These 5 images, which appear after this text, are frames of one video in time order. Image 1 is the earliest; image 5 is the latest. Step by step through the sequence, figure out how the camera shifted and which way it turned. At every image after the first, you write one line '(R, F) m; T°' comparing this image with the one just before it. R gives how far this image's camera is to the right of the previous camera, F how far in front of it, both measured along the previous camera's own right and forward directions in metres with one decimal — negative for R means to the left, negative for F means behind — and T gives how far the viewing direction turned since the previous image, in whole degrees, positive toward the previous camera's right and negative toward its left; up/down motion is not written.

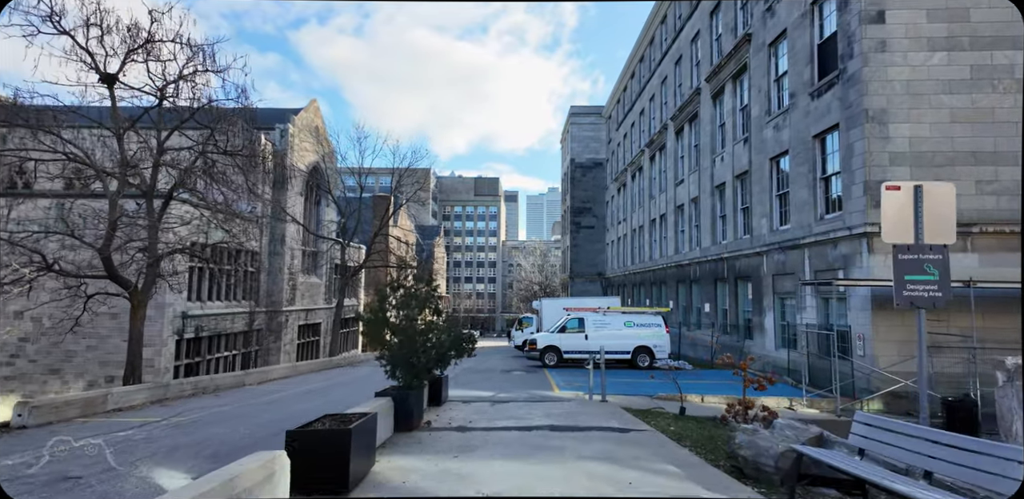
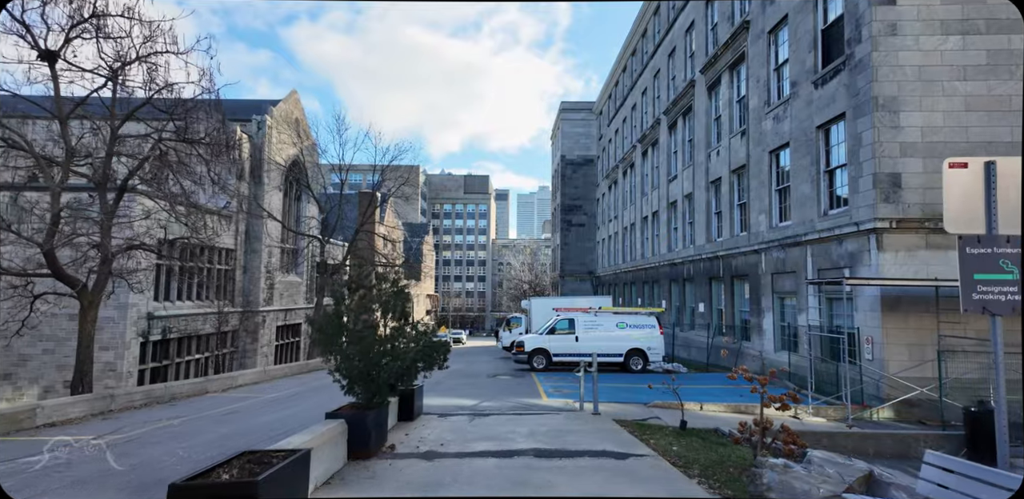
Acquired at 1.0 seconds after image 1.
(+0.1, +1.0) m; +1°
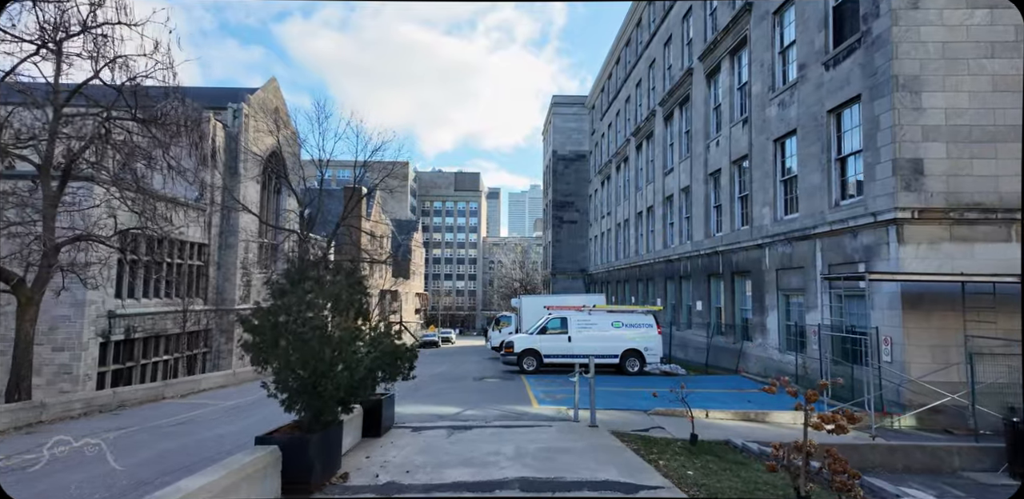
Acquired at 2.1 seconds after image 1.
(+0.1, +1.2) m; +1°
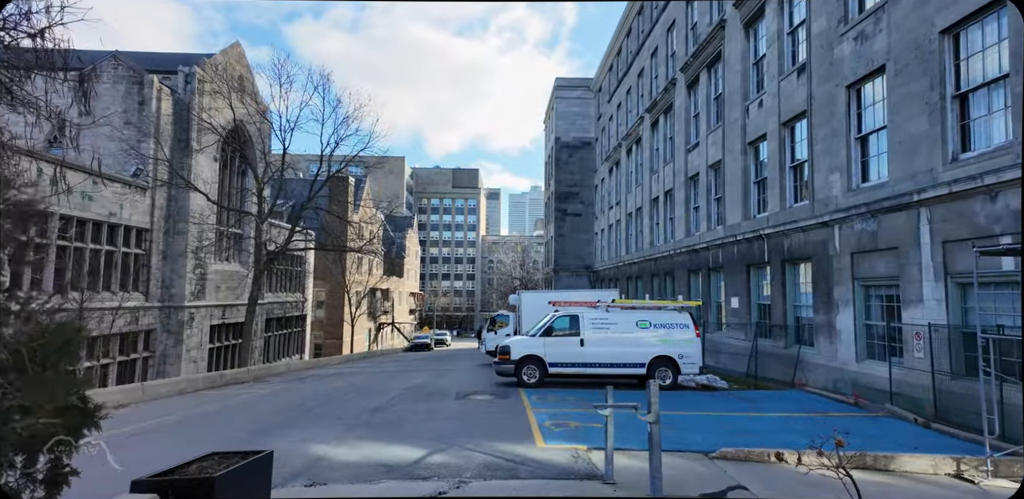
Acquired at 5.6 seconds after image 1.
(+0.1, +3.8) m; 0°
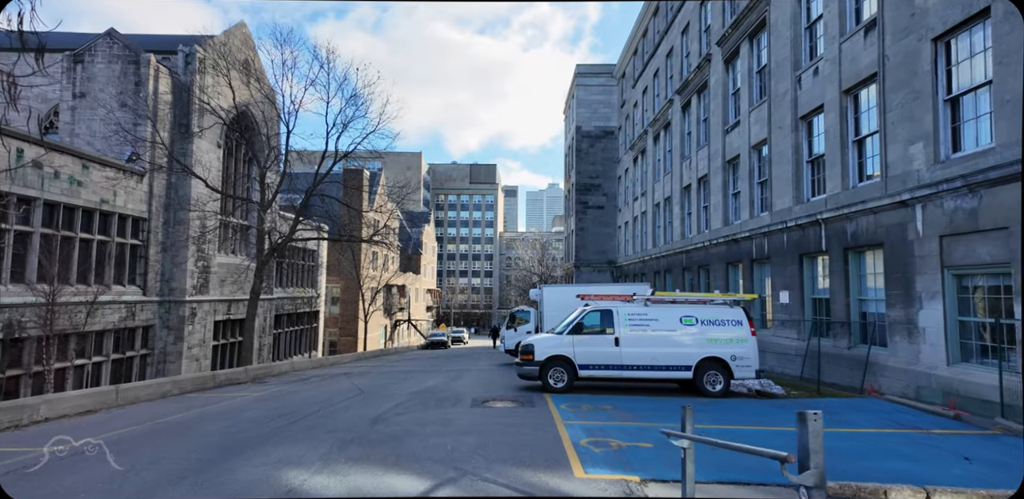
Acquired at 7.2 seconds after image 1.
(-0.1, +1.7) m; -2°
